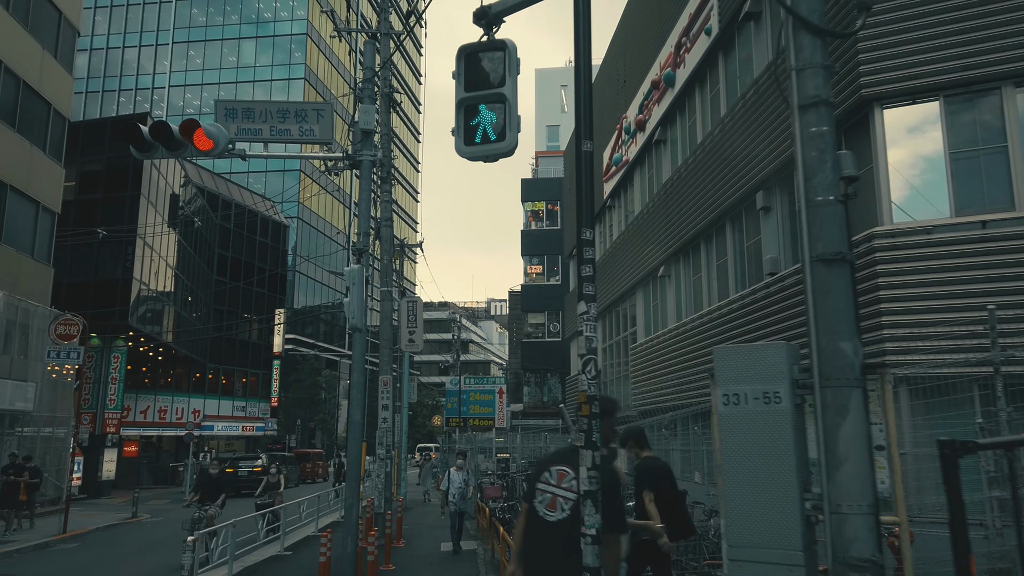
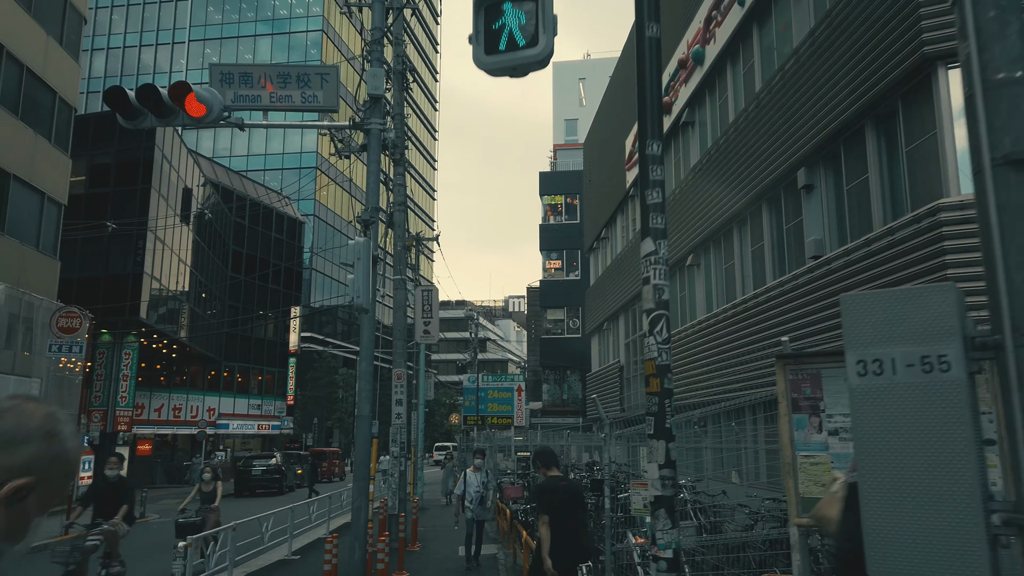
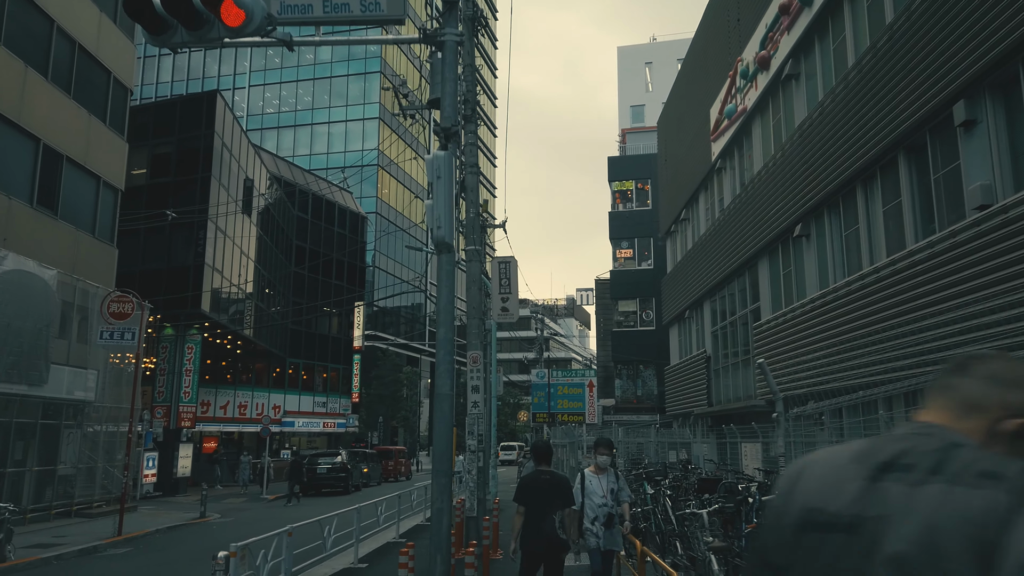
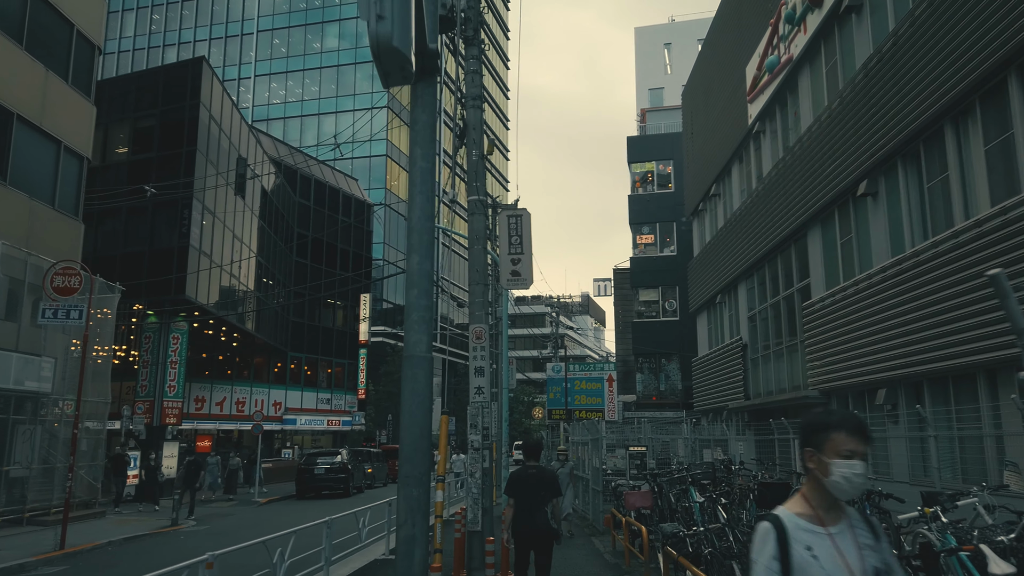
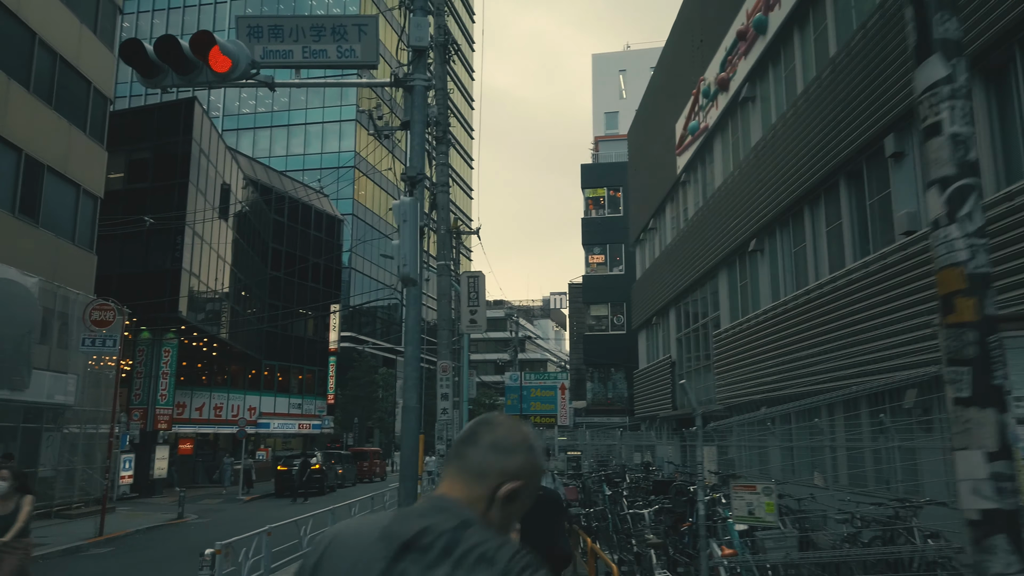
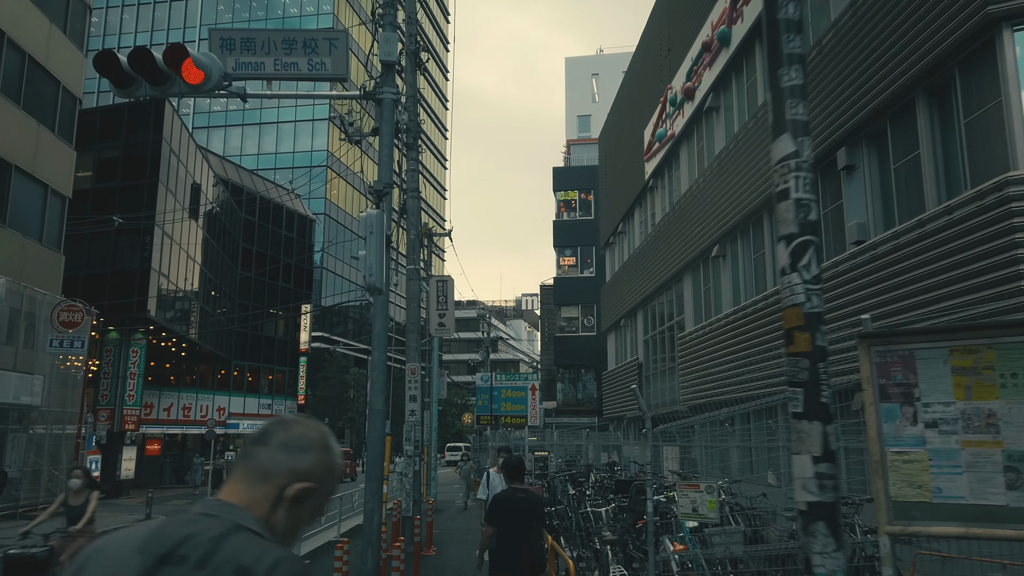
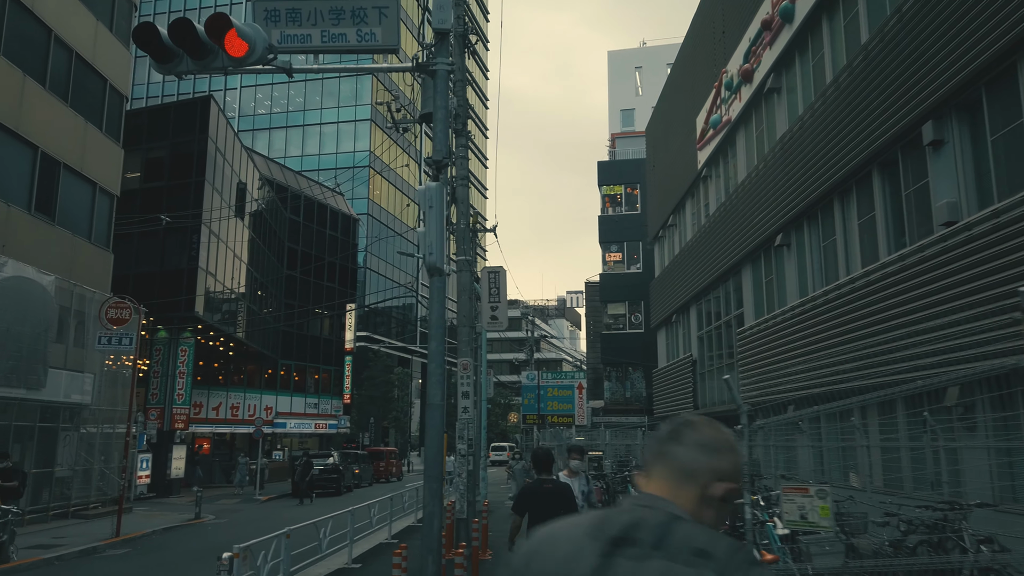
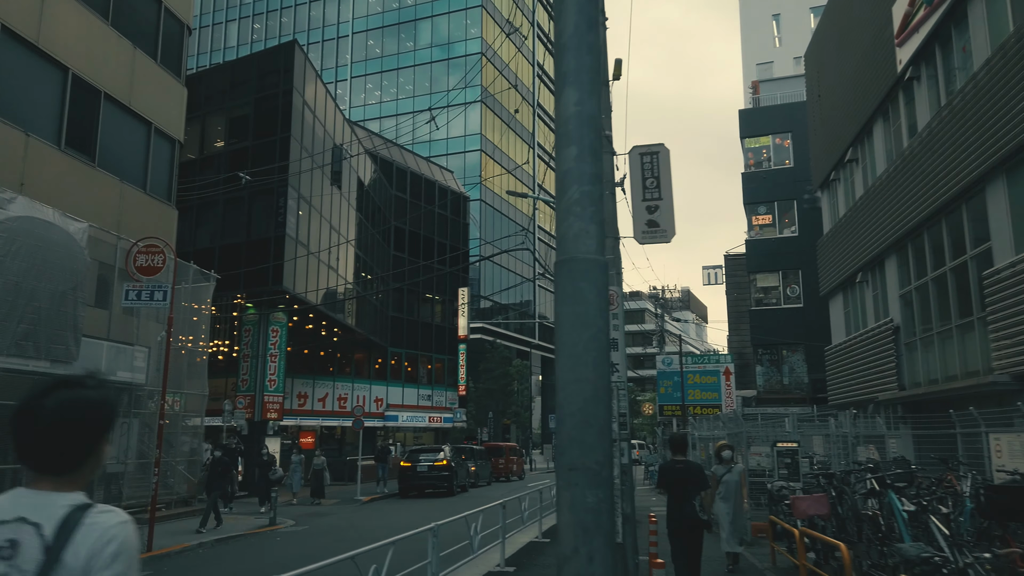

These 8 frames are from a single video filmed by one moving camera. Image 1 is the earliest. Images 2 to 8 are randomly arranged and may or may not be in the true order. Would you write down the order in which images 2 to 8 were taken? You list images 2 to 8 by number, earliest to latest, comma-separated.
2, 6, 5, 7, 3, 4, 8
